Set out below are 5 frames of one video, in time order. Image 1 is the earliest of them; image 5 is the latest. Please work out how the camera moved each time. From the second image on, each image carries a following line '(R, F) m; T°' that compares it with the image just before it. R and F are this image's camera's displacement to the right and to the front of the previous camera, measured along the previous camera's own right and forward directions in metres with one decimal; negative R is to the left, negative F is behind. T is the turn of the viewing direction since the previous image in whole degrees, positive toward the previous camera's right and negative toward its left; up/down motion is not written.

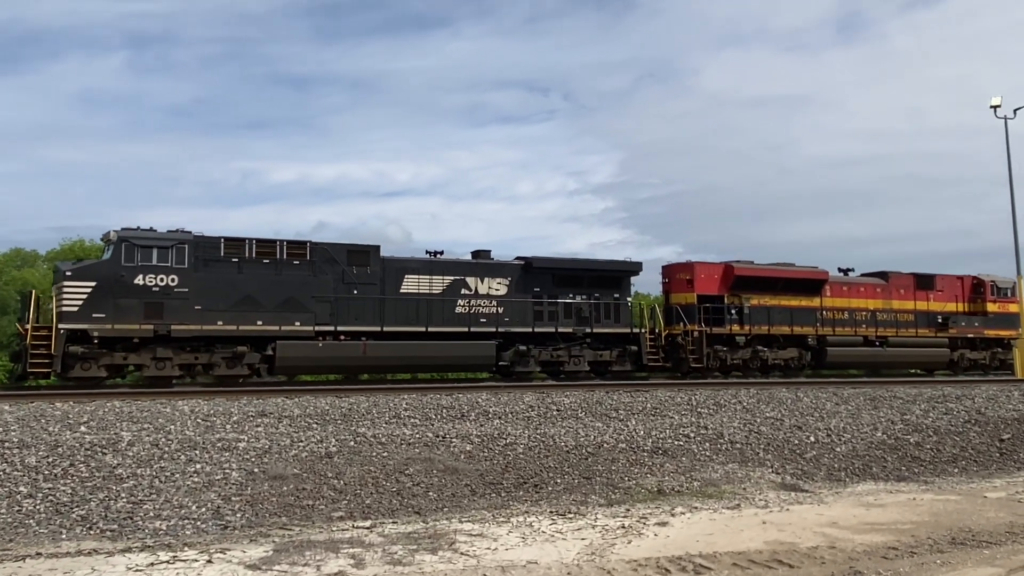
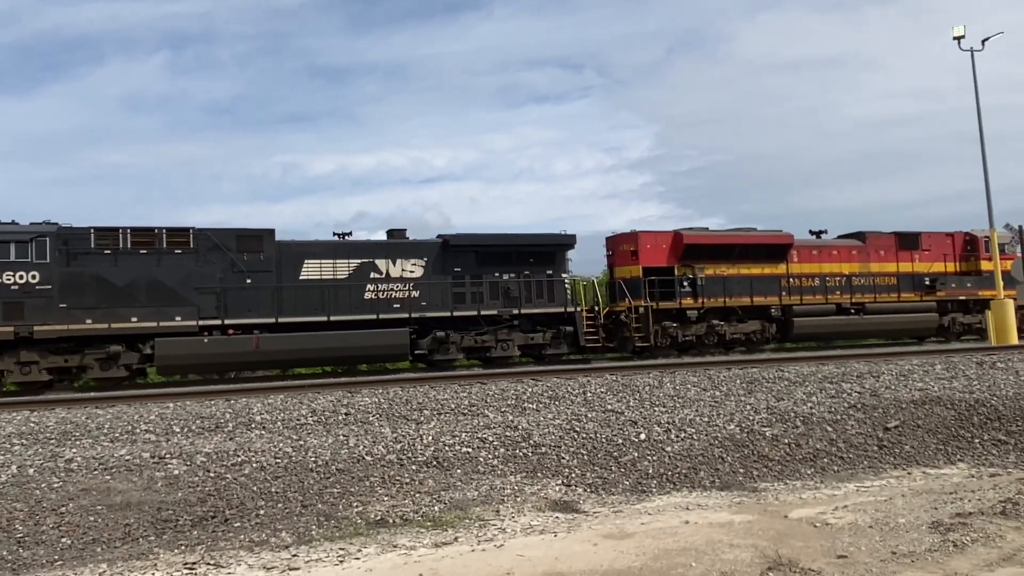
(+2.3, +1.5) m; -3°
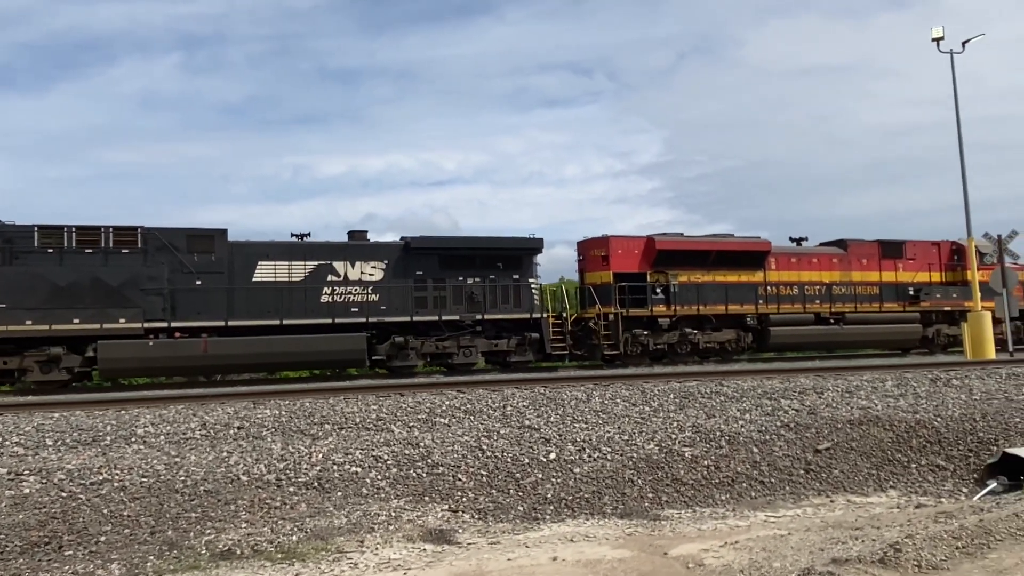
(+0.8, +0.5) m; 0°
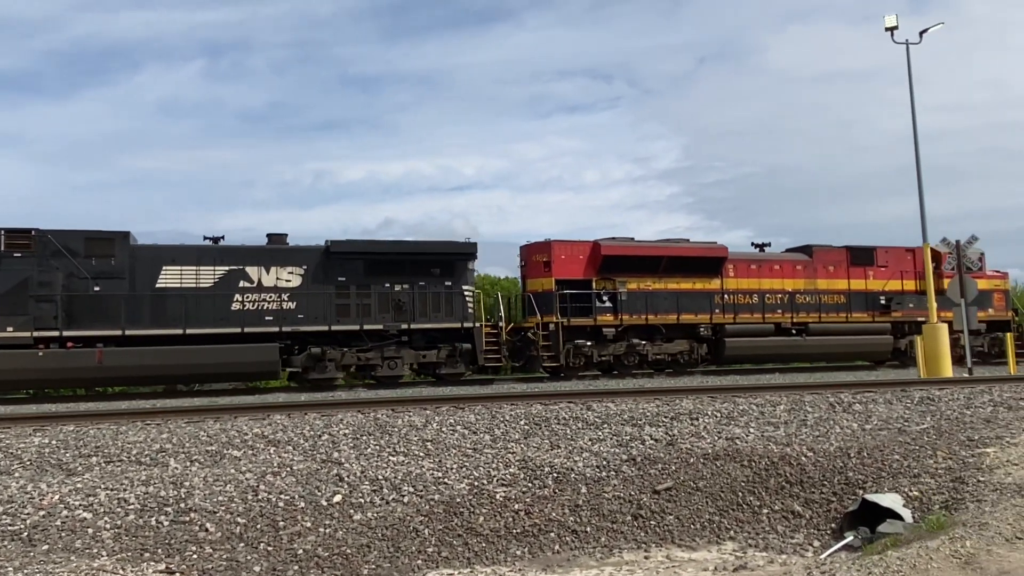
(+1.5, +1.0) m; -1°
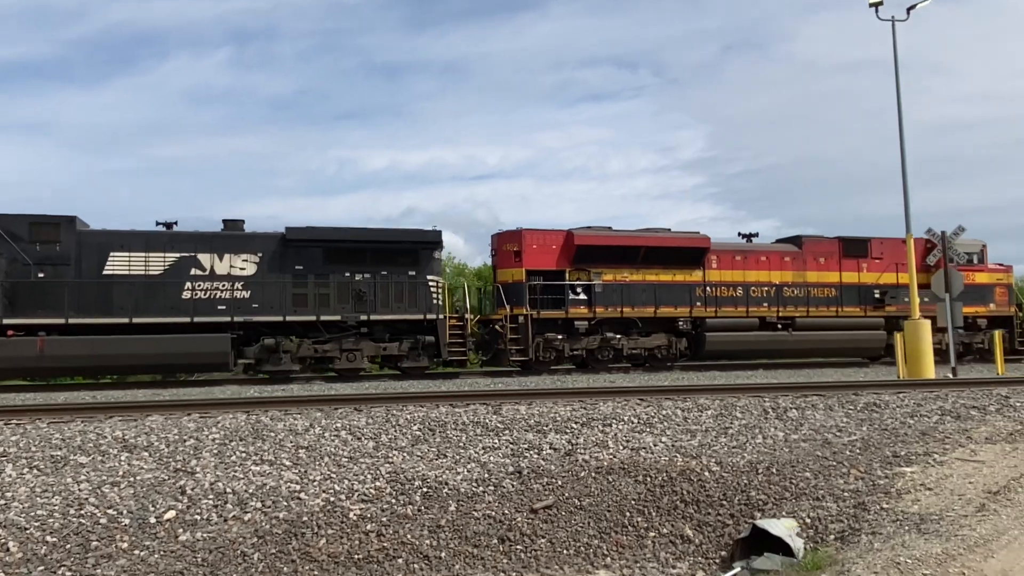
(+1.0, +0.6) m; -1°
